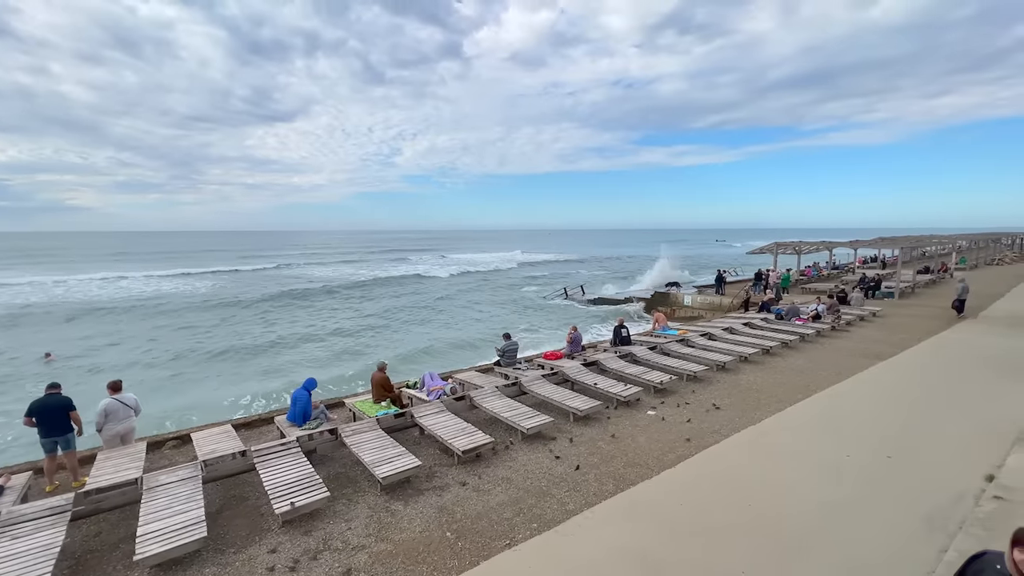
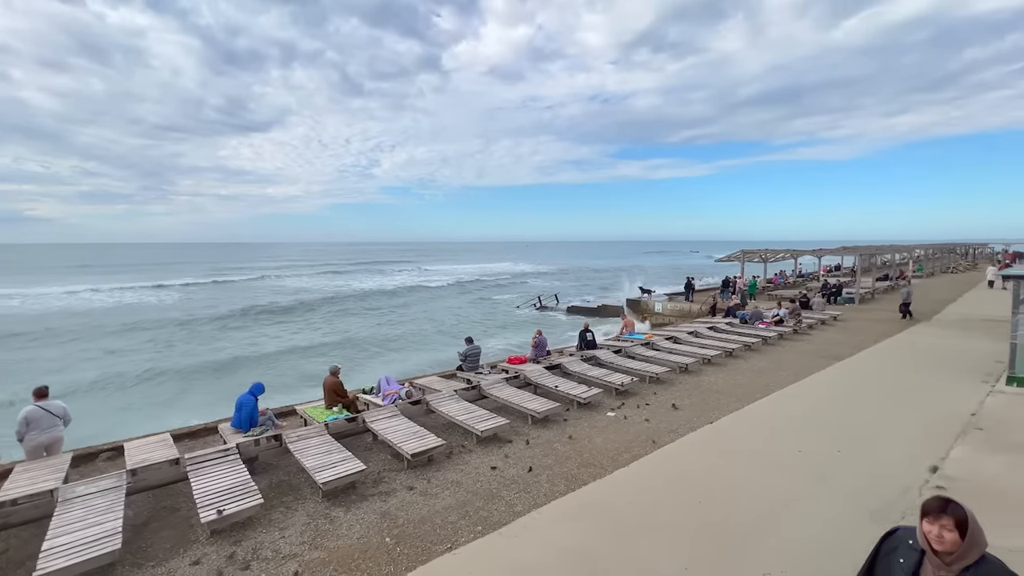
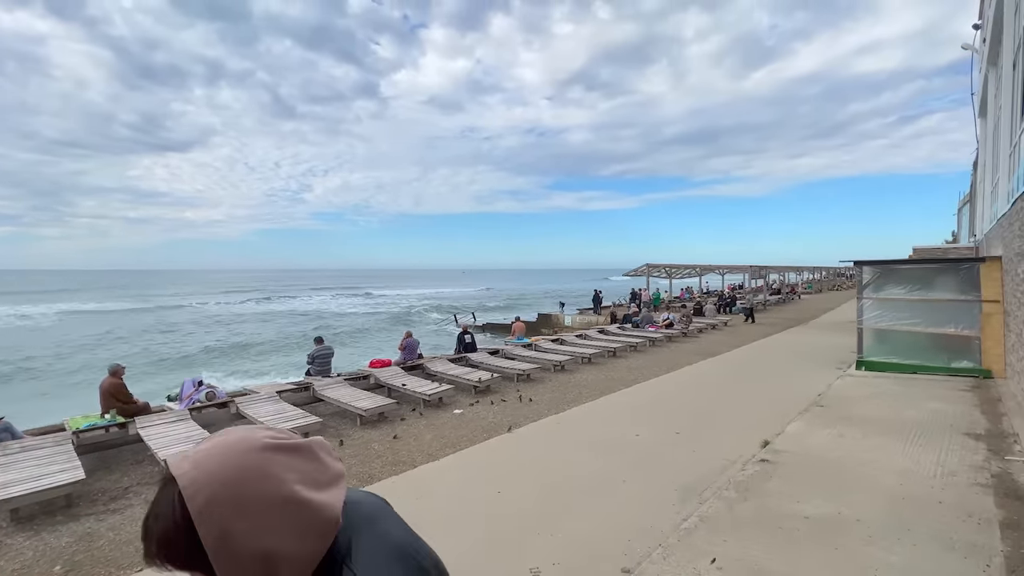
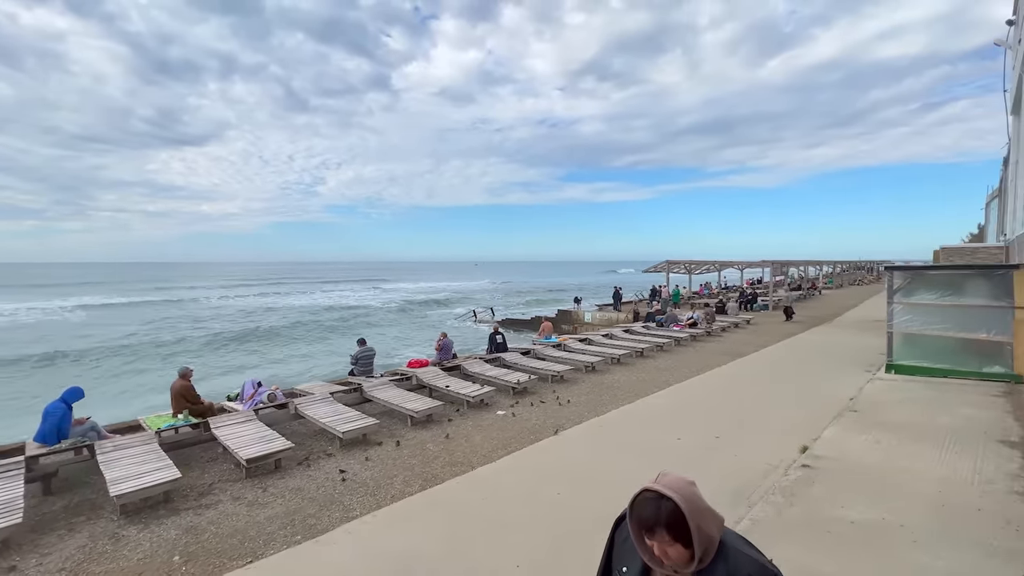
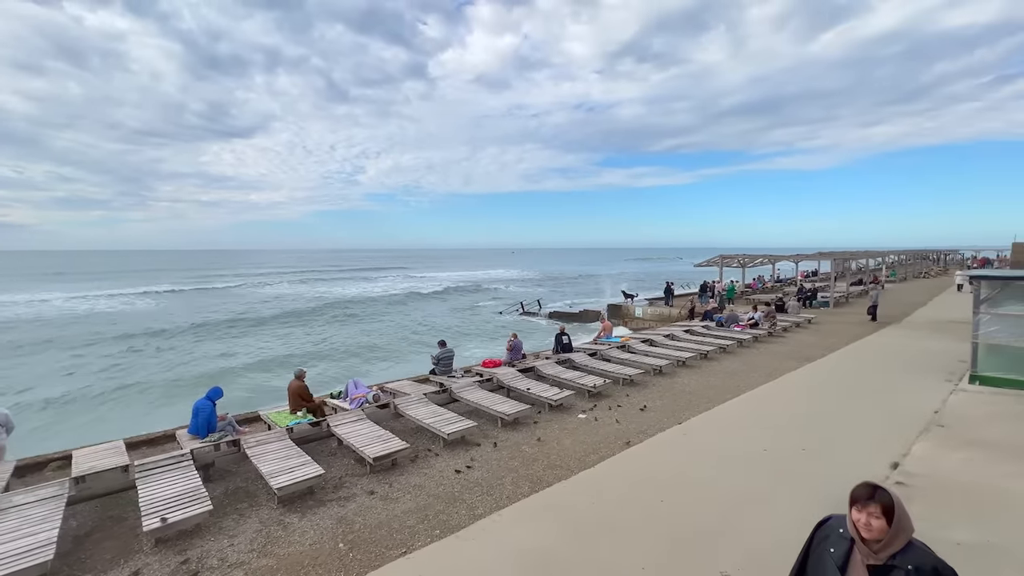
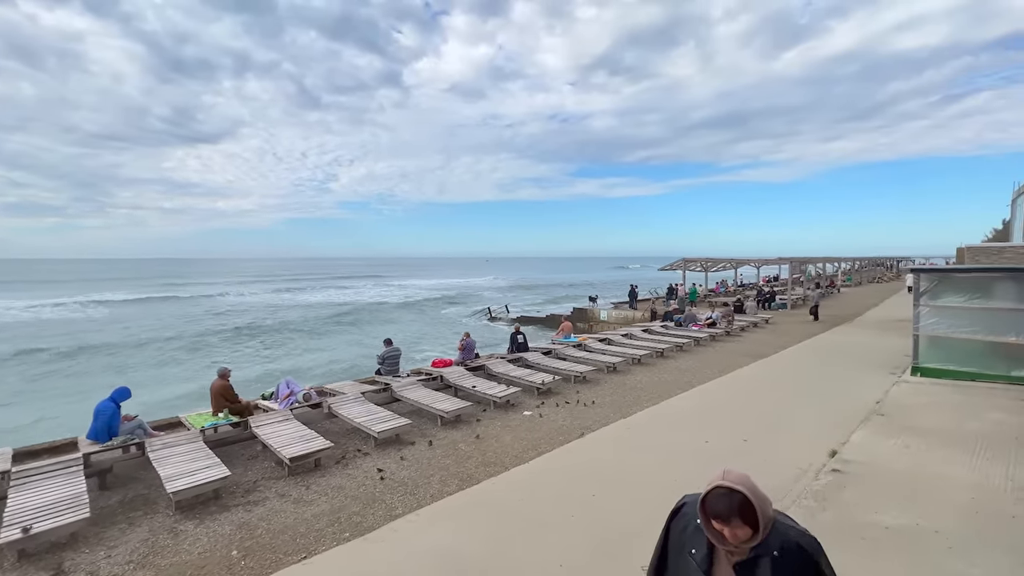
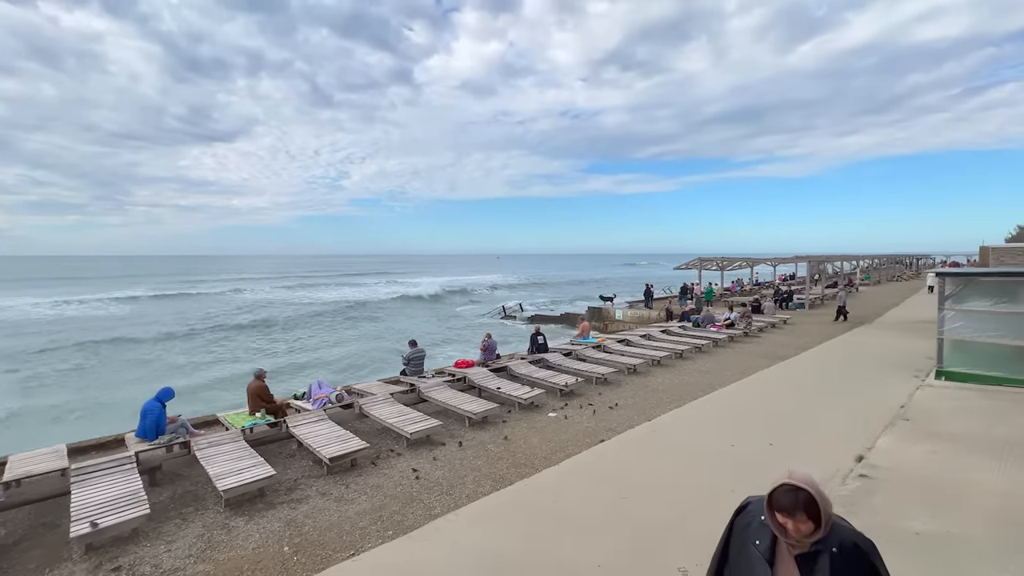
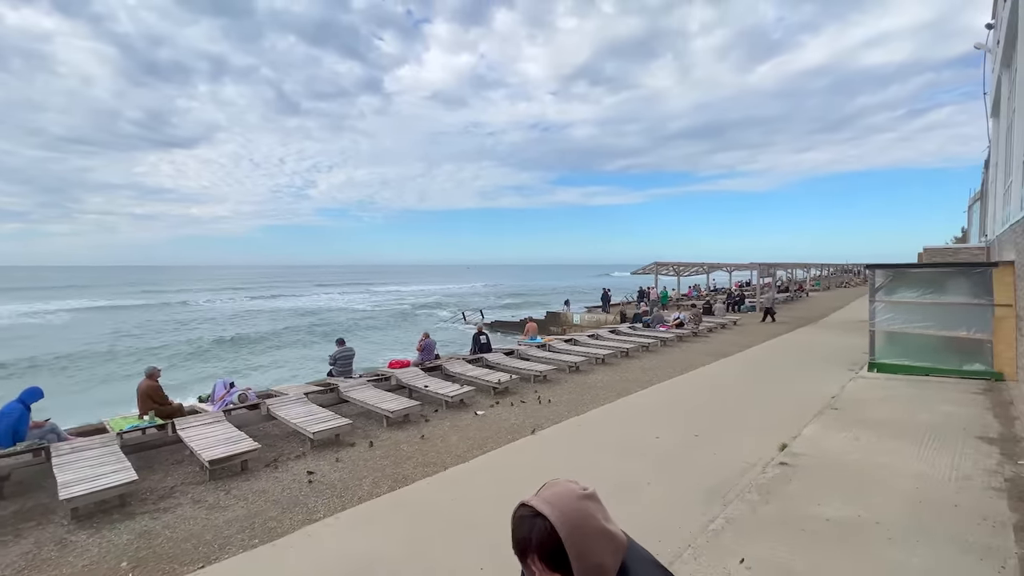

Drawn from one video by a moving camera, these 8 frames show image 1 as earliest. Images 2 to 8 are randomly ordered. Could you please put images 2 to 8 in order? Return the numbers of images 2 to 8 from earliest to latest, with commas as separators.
2, 5, 7, 6, 4, 8, 3
